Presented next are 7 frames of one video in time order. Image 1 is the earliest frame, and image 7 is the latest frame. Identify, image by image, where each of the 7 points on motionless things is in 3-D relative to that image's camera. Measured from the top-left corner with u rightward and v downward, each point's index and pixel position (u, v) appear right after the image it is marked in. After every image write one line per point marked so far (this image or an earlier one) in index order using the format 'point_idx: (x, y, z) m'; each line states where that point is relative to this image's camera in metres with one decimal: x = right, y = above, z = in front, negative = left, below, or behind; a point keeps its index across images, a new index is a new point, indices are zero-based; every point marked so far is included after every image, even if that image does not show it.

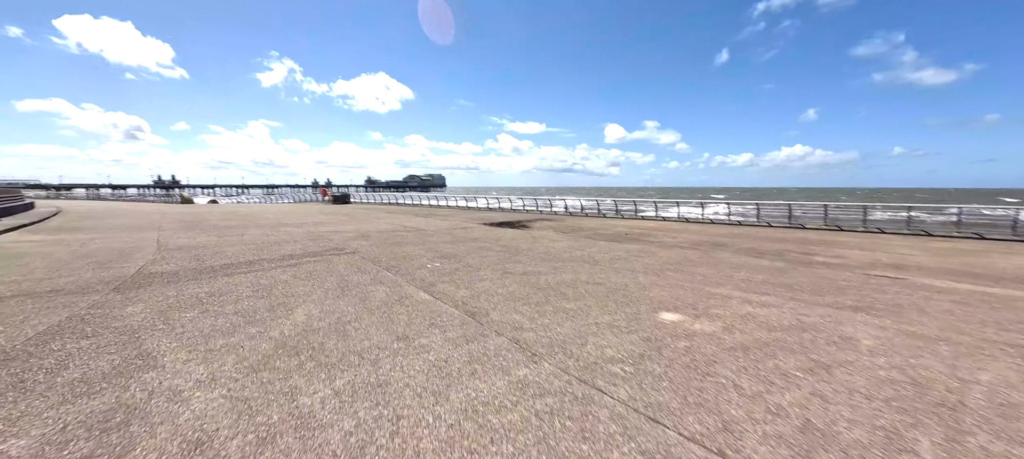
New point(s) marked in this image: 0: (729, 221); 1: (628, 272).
0: (+9.9, +0.4, +16.0) m
1: (+2.3, -0.8, +6.8) m
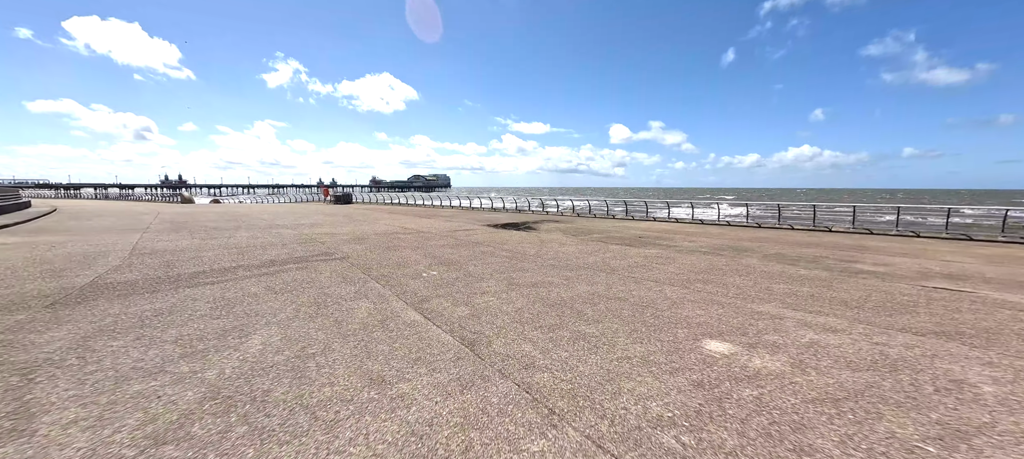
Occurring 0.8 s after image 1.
0: (+10.1, +0.3, +15.1) m
1: (+2.4, -0.9, +5.9) m
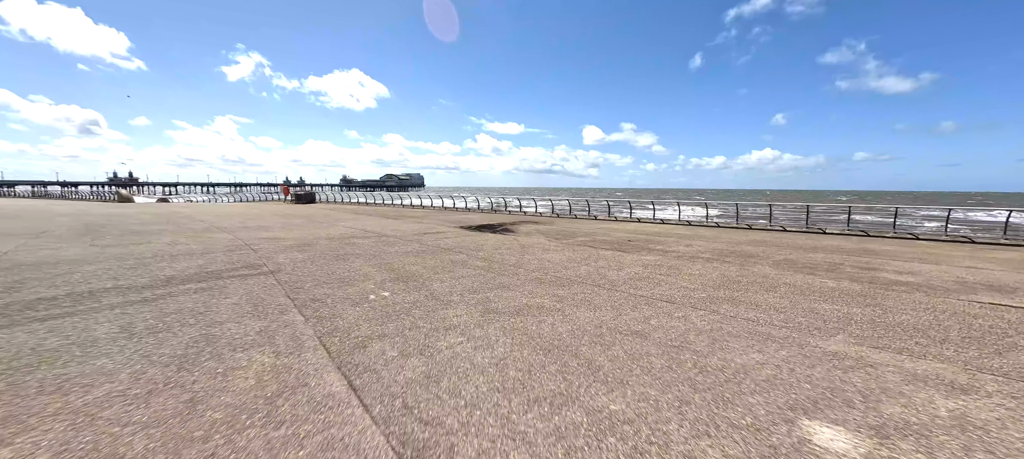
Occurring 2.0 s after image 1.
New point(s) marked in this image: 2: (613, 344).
0: (+9.2, +0.2, +14.3) m
1: (+2.1, -1.0, +4.6) m
2: (+1.0, -1.1, +3.4) m
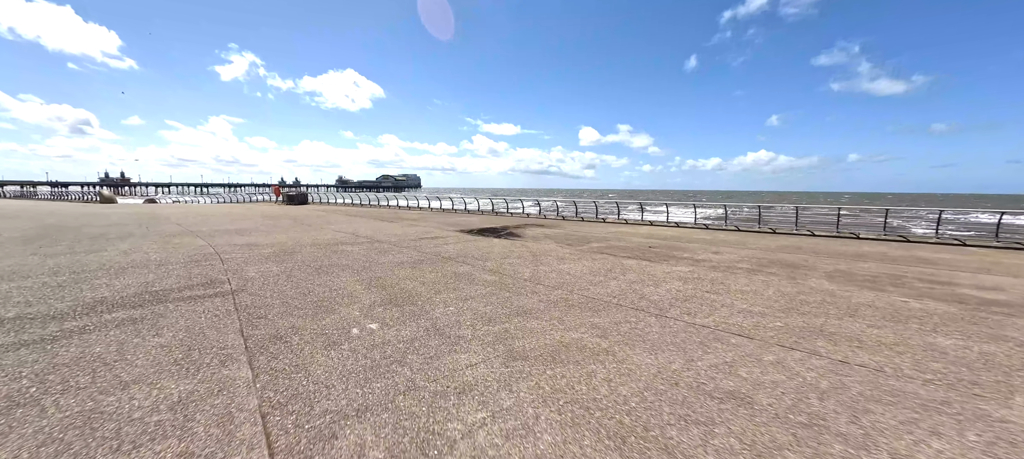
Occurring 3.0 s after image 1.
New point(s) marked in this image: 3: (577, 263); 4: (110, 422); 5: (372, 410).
0: (+9.4, 0.0, +13.2) m
1: (+2.4, -1.1, +3.5) m
2: (+1.3, -1.2, +2.2) m
3: (+1.4, -0.7, +7.6) m
4: (-2.4, -1.1, +2.1) m
5: (-0.9, -1.1, +2.3) m
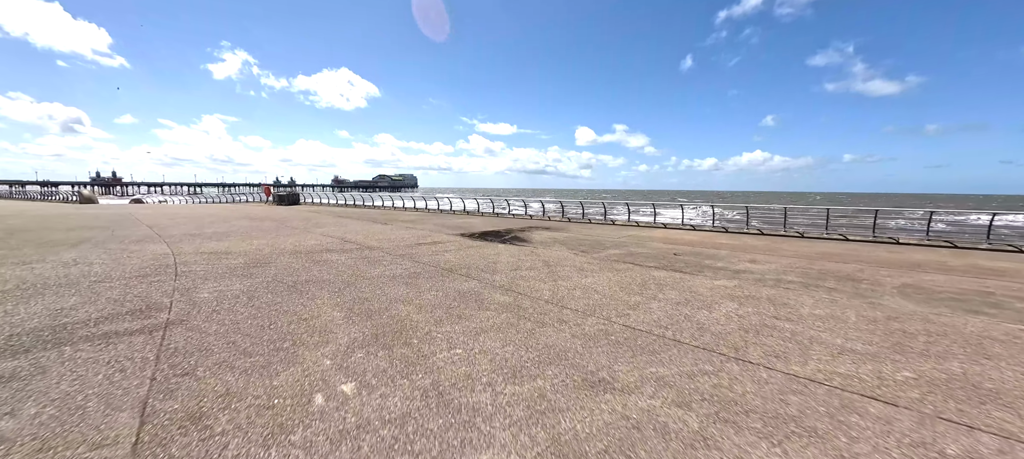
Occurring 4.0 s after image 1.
0: (+9.5, -0.1, +12.2) m
1: (+2.6, -1.3, +2.3) m
2: (+1.5, -1.3, +1.1) m
3: (+1.6, -0.9, +6.5) m
4: (-2.1, -1.3, +0.9) m
5: (-0.6, -1.3, +1.1) m
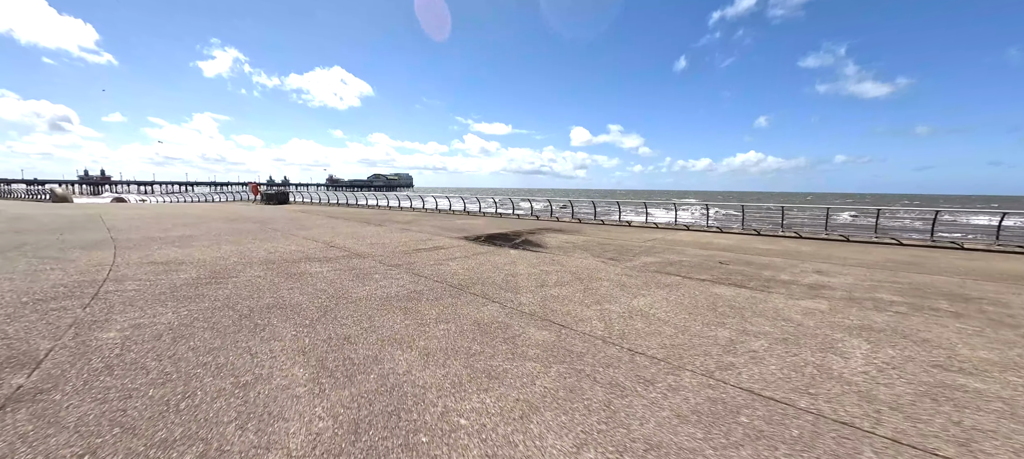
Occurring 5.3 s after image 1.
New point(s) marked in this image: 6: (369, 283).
0: (+9.9, -0.2, +10.9) m
1: (+3.1, -1.4, +1.0) m
2: (+2.0, -1.4, -0.3) m
3: (+2.0, -0.9, +5.1) m
4: (-1.7, -1.4, -0.5) m
5: (-0.1, -1.4, -0.3) m
6: (-2.1, -0.8, +5.3) m
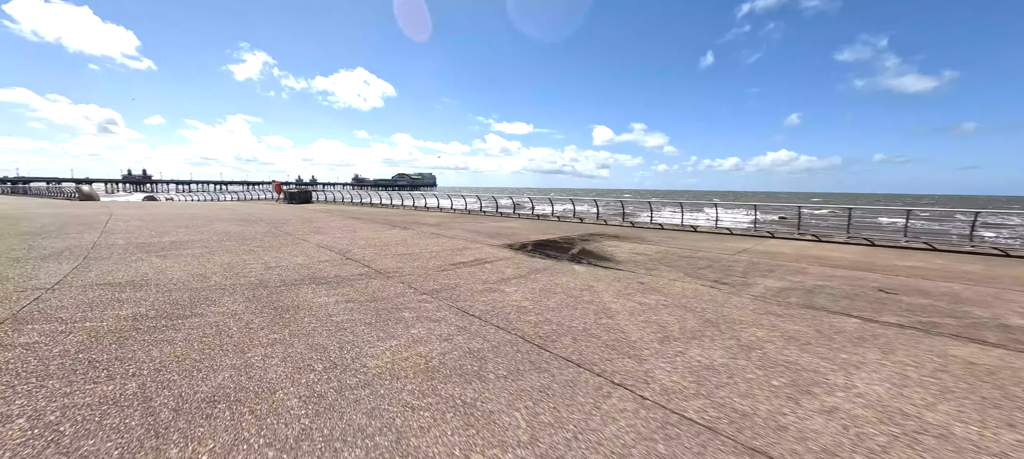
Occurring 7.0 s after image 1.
0: (+11.2, -0.4, +8.3) m
1: (+3.9, -1.6, -1.2) m
2: (+2.7, -1.6, -2.4) m
3: (+3.1, -1.1, +2.9) m
4: (-1.0, -1.5, -2.4) m
5: (+0.6, -1.6, -2.3) m
6: (-1.1, -1.0, +3.3) m
